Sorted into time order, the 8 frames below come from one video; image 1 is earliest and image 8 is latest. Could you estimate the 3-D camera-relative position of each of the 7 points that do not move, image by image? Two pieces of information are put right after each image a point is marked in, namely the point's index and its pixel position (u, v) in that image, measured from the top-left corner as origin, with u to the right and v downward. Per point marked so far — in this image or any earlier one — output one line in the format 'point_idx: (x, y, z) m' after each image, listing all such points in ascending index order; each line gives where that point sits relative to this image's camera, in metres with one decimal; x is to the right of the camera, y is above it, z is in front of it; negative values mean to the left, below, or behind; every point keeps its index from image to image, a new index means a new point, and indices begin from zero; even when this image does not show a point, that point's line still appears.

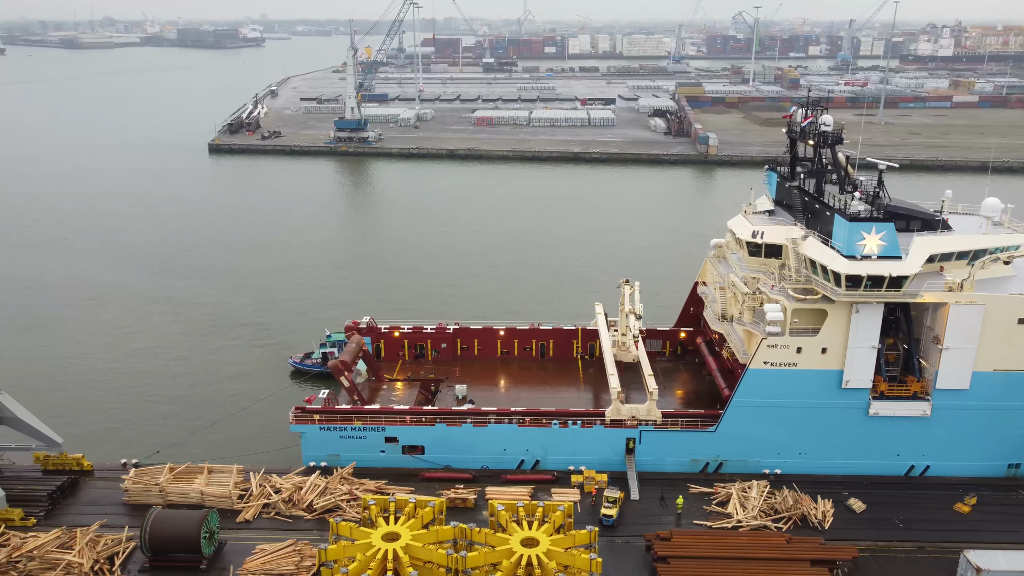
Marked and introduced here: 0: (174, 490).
0: (-8.0, -4.8, +19.8) m
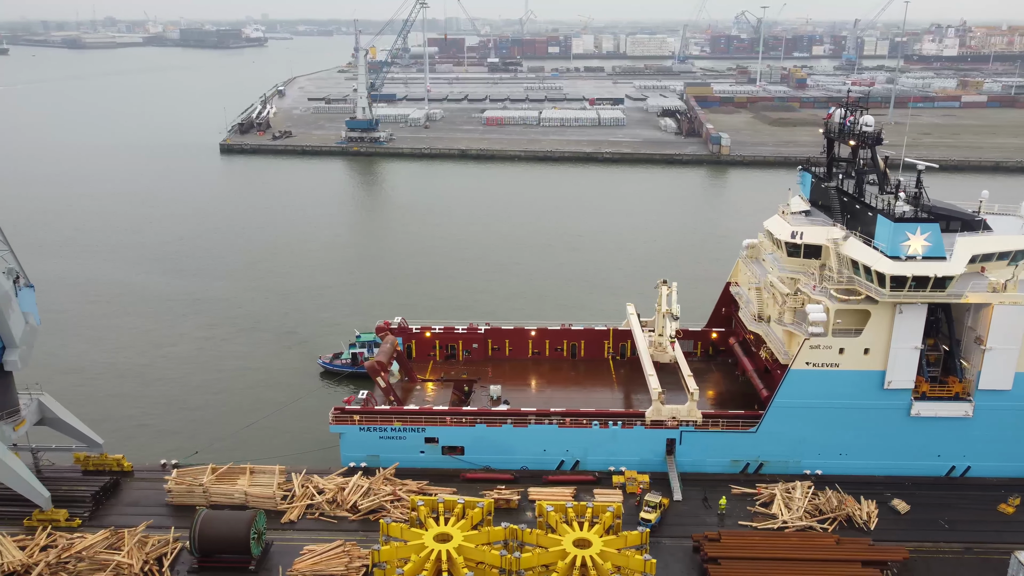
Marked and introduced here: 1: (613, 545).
0: (-7.0, -4.8, +19.8) m
1: (+2.0, -5.1, +16.7) m
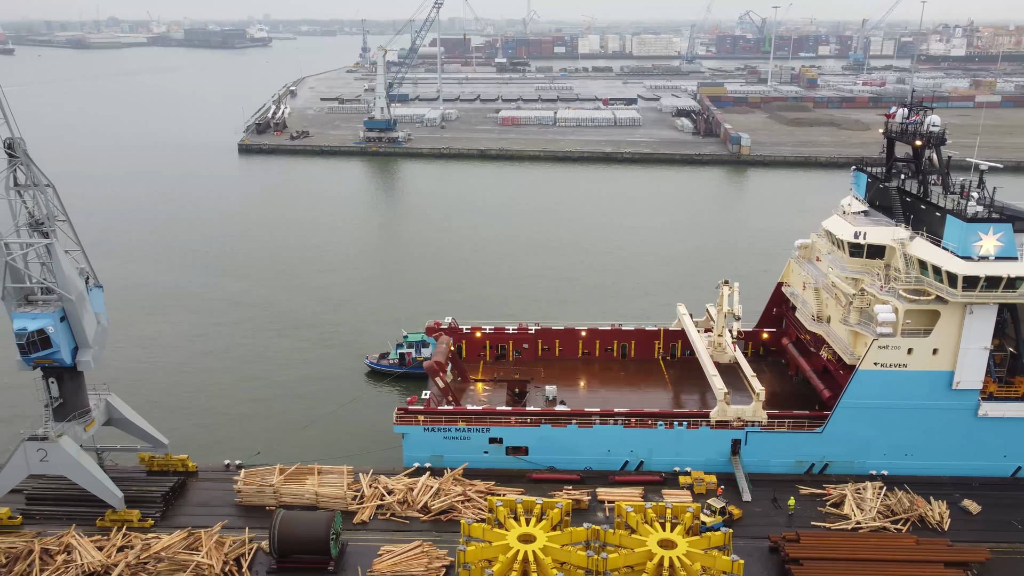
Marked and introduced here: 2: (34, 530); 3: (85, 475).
0: (-5.3, -4.8, +19.8) m
1: (+3.7, -5.1, +16.6) m
2: (-10.8, -5.5, +18.8) m
3: (-9.6, -4.2, +18.7) m
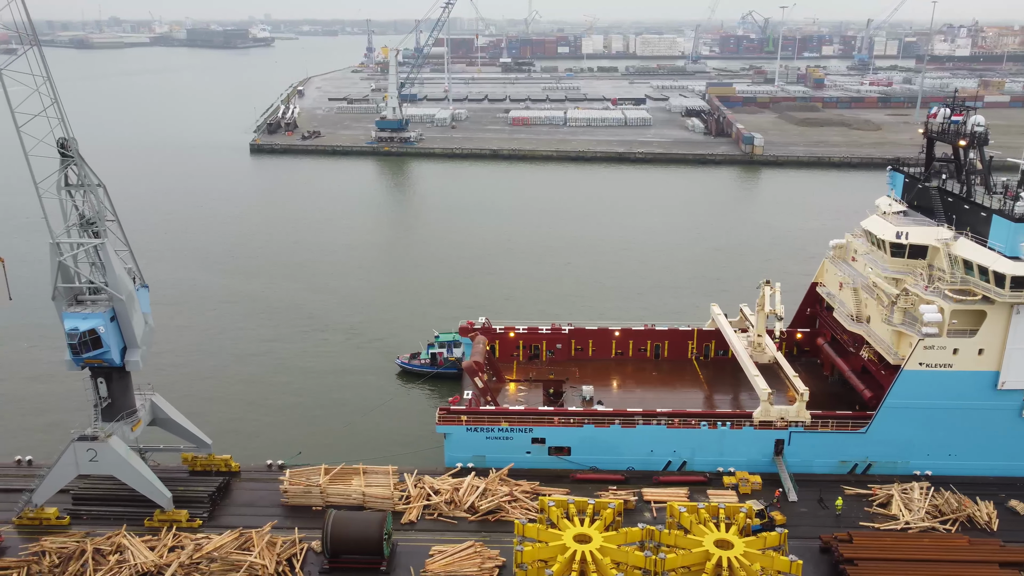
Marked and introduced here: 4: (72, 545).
0: (-4.2, -4.8, +19.8) m
1: (+4.8, -5.1, +16.6) m
2: (-9.7, -5.5, +18.8) m
3: (-8.5, -4.2, +18.7) m
4: (-9.5, -5.6, +18.0) m
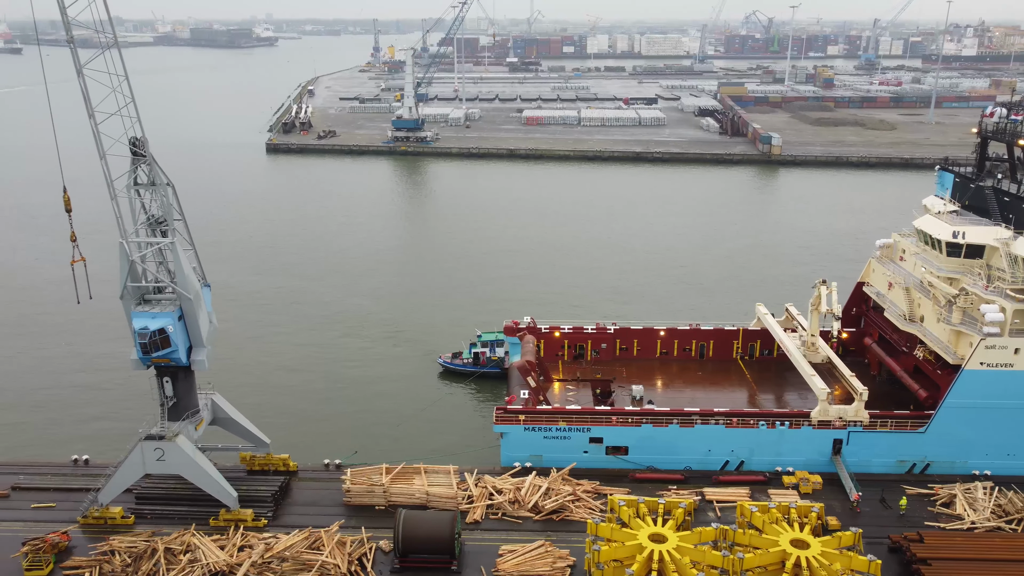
0: (-2.7, -4.8, +19.8) m
1: (+6.3, -5.1, +16.6) m
2: (-8.2, -5.4, +18.8) m
3: (-7.0, -4.2, +18.7) m
4: (-8.0, -5.5, +18.0) m
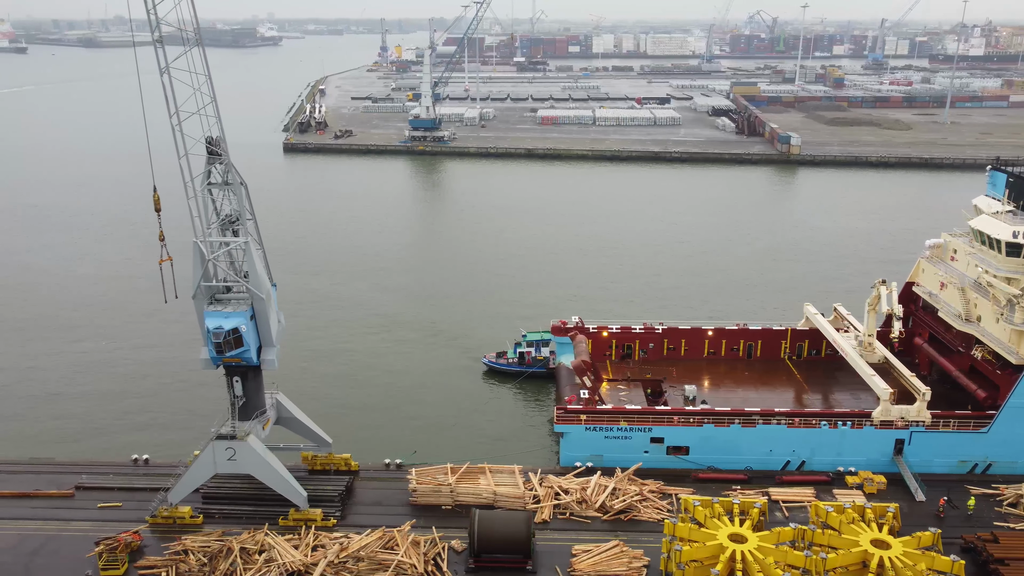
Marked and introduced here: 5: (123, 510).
0: (-1.1, -4.8, +19.8) m
1: (+7.9, -5.1, +16.6) m
2: (-6.6, -5.4, +18.8) m
3: (-5.4, -4.2, +18.7) m
4: (-6.4, -5.5, +18.0) m
5: (-9.2, -5.3, +19.7) m
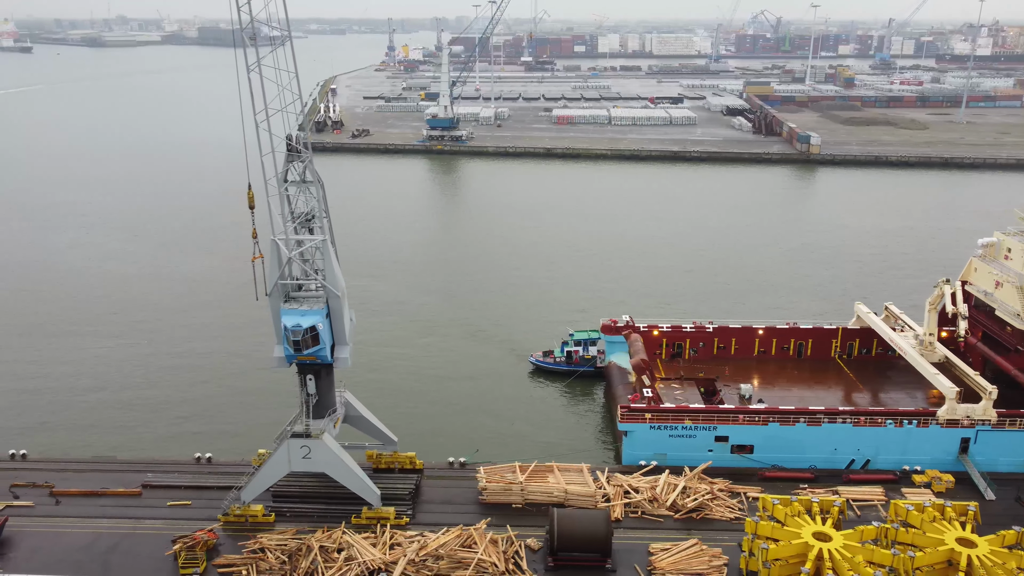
0: (+0.6, -4.8, +19.8) m
1: (+9.6, -5.1, +16.6) m
2: (-4.9, -5.4, +18.8) m
3: (-3.7, -4.1, +18.7) m
4: (-4.7, -5.5, +18.0) m
5: (-7.5, -5.2, +19.7) m
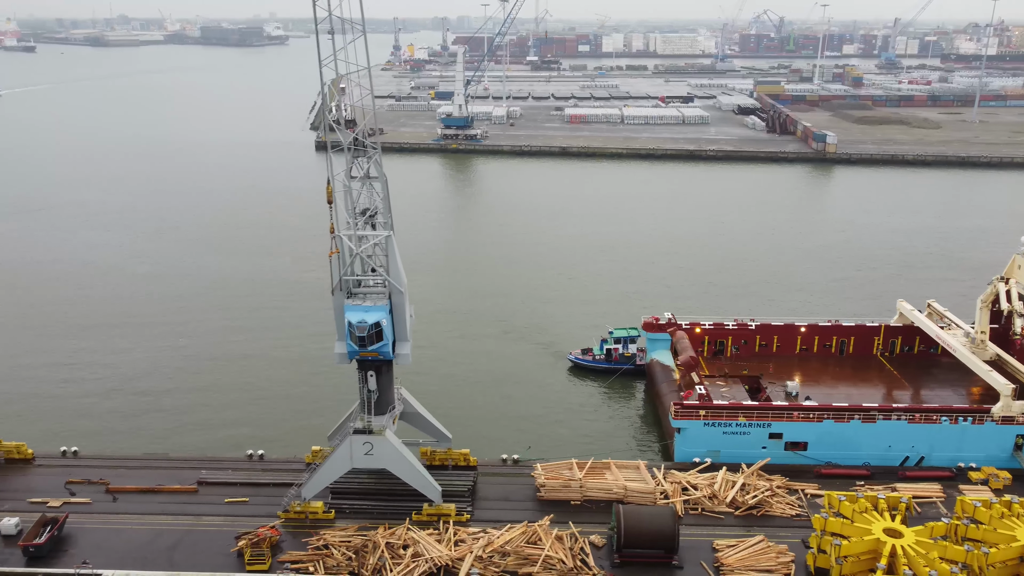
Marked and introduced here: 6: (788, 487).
0: (+2.0, -4.7, +19.7) m
1: (+11.0, -5.0, +16.5) m
2: (-3.5, -5.3, +18.7) m
3: (-2.3, -4.0, +18.6) m
4: (-3.3, -5.4, +17.9) m
5: (-6.1, -5.1, +19.7) m
6: (+6.7, -4.8, +20.2) m
